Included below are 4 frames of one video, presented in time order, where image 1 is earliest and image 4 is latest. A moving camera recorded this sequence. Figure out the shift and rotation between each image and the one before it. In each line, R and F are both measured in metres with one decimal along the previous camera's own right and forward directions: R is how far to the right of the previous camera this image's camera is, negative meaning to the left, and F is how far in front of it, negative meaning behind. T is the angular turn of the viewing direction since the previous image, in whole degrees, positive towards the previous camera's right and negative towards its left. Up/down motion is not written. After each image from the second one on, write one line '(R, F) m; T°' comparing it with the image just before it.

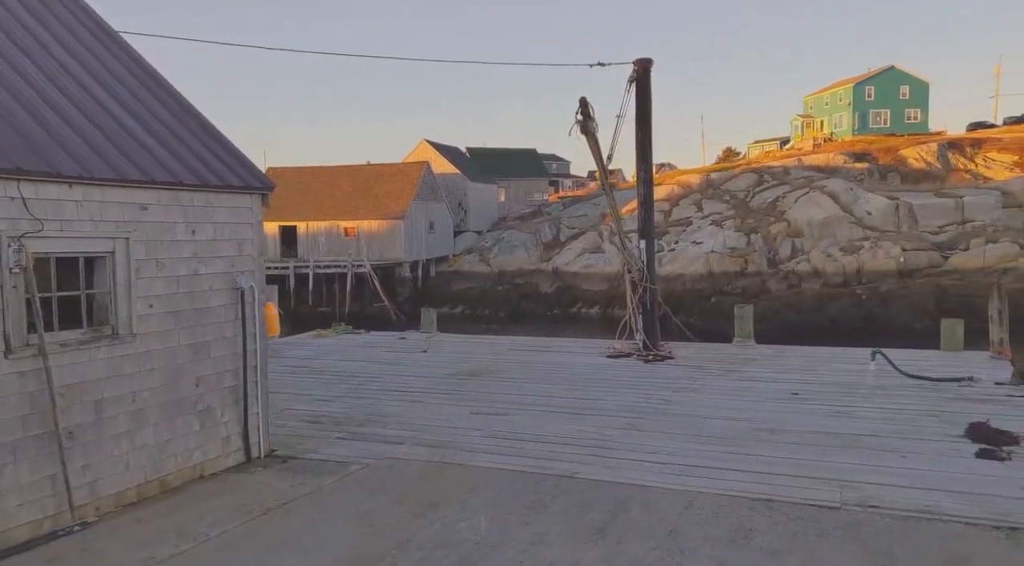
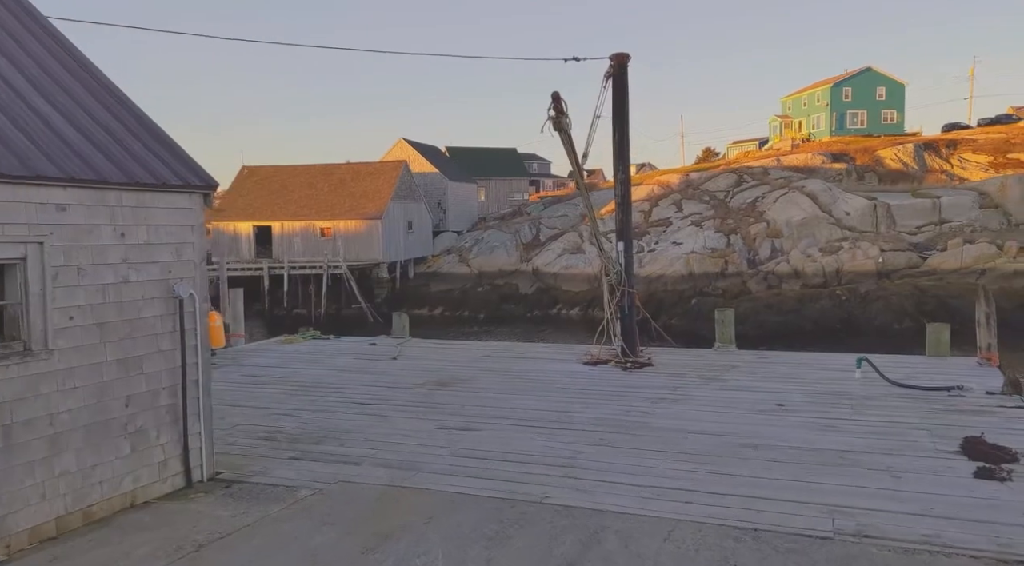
(+0.1, +0.4) m; +1°
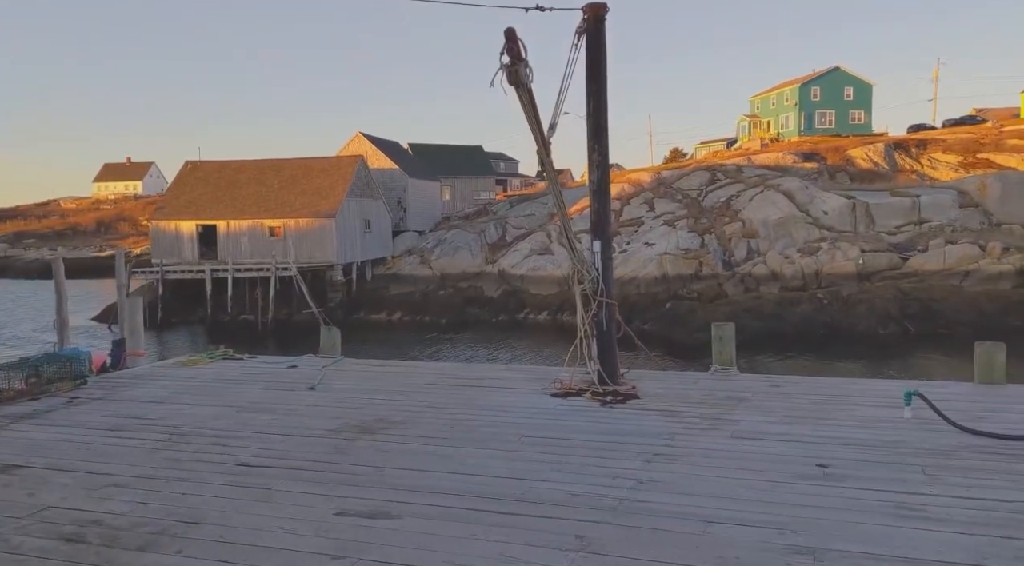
(+0.2, +2.1) m; +2°
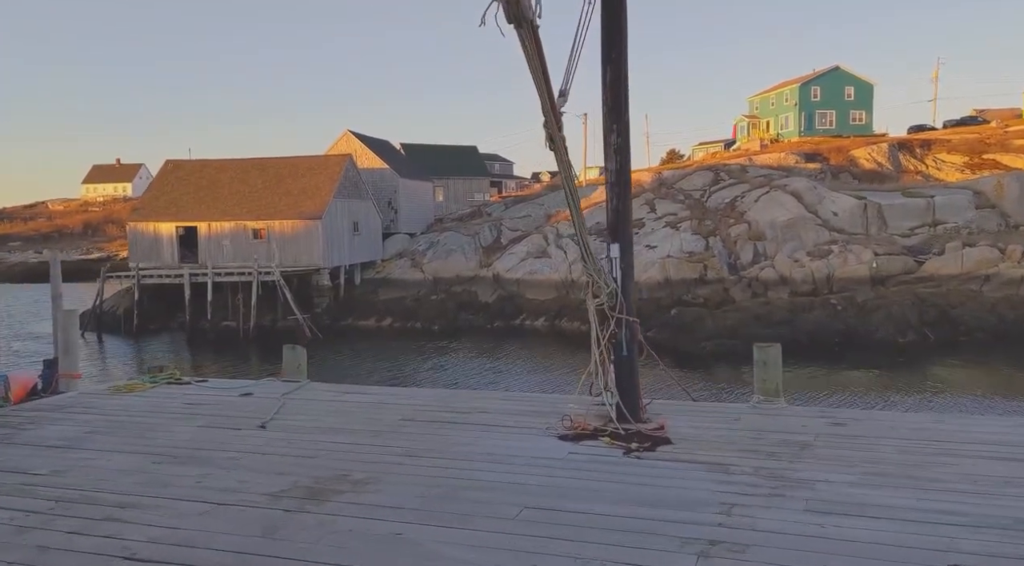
(0.0, +1.6) m; 0°
